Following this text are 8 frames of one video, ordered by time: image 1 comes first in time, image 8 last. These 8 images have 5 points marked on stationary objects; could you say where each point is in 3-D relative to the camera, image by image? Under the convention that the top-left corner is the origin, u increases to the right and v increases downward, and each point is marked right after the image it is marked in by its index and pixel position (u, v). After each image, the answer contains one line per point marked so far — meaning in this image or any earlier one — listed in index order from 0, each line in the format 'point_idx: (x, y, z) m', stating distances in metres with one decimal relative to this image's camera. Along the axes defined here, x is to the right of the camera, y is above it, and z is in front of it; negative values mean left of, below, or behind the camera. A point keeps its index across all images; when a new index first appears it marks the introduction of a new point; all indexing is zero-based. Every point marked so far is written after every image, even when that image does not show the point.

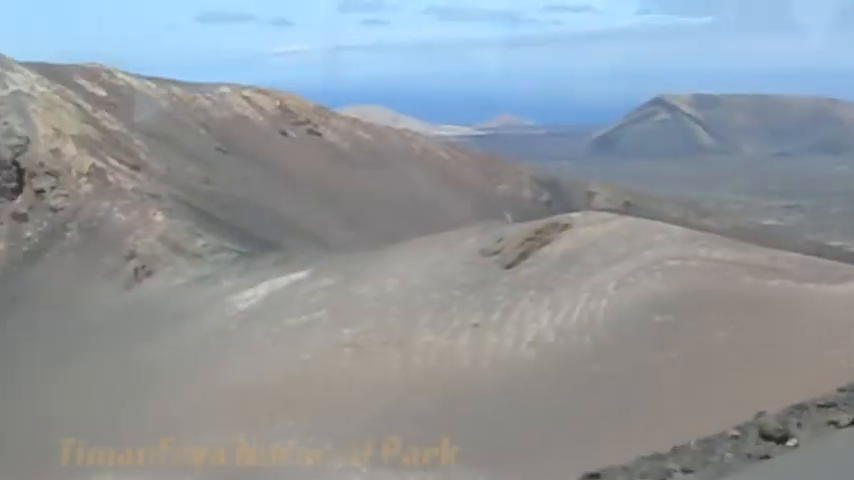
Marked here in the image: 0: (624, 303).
0: (+1.1, -0.4, +12.3) m
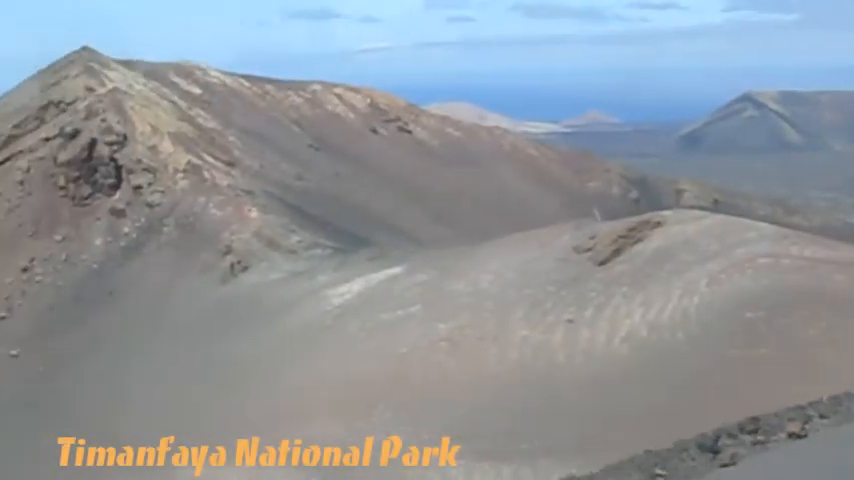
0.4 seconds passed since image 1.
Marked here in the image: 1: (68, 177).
0: (+1.6, -0.3, +12.4) m
1: (-3.1, +0.5, +19.0) m
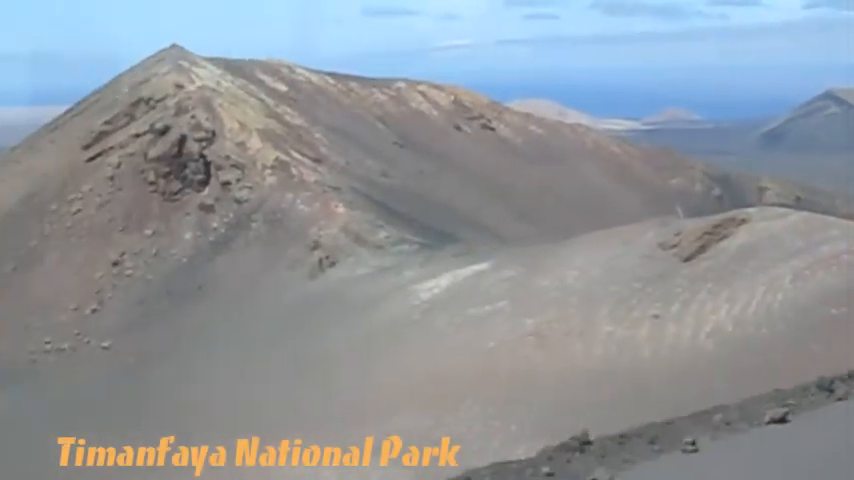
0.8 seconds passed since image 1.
0: (+2.1, -0.3, +12.5) m
1: (-2.4, +0.6, +19.2) m
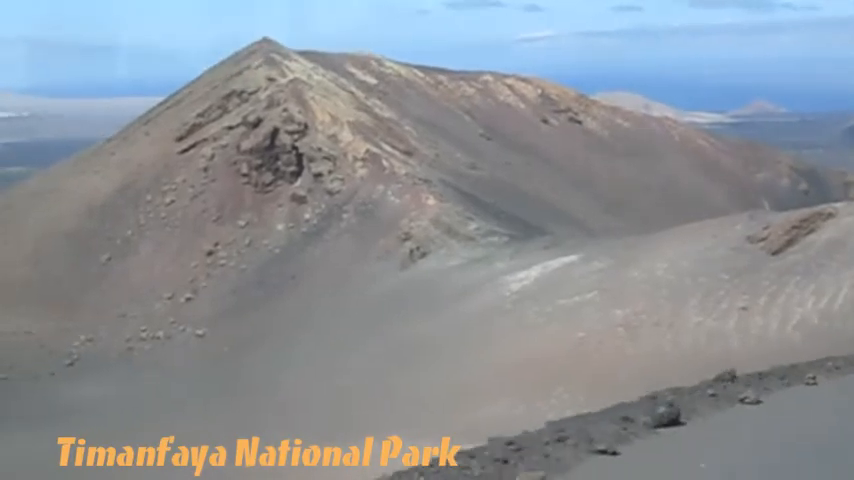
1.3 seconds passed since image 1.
0: (+2.7, -0.3, +12.7) m
1: (-1.6, +0.7, +19.5) m
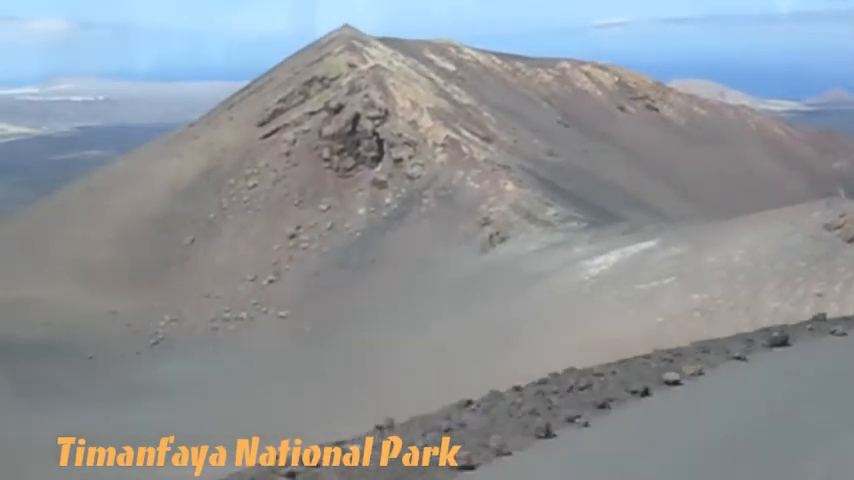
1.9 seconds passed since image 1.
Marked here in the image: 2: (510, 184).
0: (+3.1, -0.2, +12.8) m
1: (-0.9, +0.8, +19.8) m
2: (+0.7, +0.5, +18.4) m
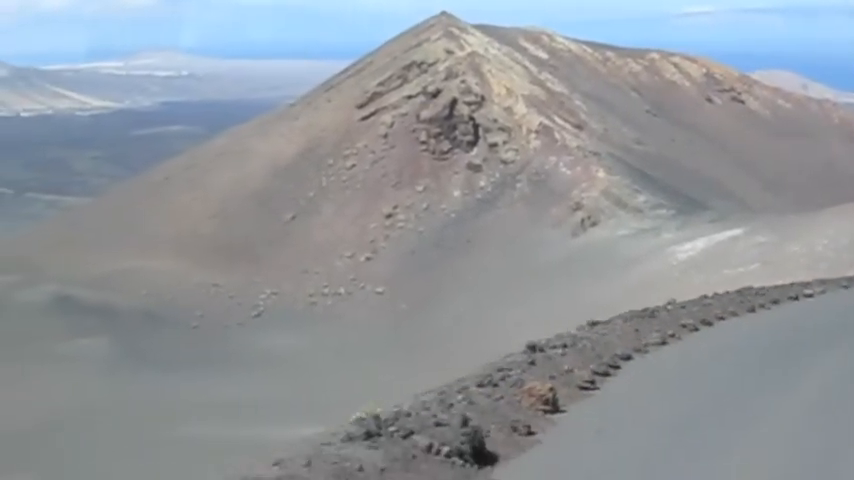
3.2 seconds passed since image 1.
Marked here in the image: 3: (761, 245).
0: (+3.7, -0.2, +13.3) m
1: (0.0, +1.0, +20.4) m
2: (+1.5, +0.6, +19.0) m
3: (+2.4, 0.0, +15.5) m
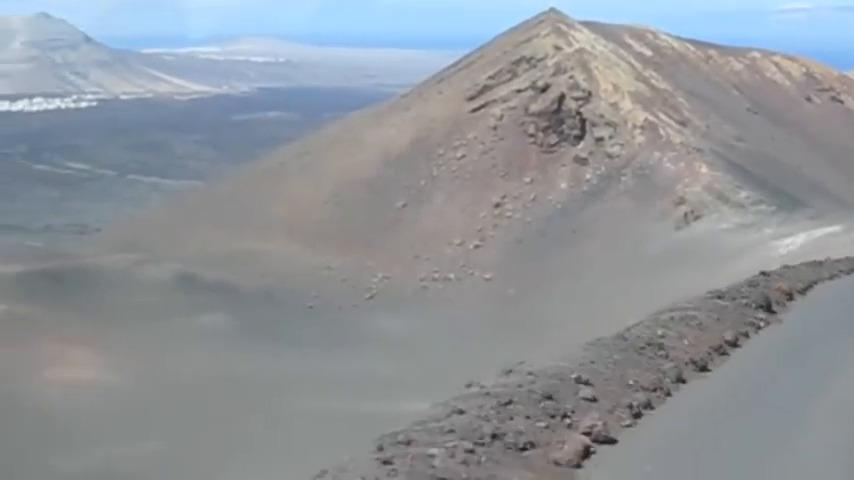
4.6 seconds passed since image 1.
0: (+4.4, -0.2, +13.8) m
1: (+1.0, +1.1, +21.0) m
2: (+2.4, +0.7, +19.5) m
3: (+3.2, 0.0, +16.0) m
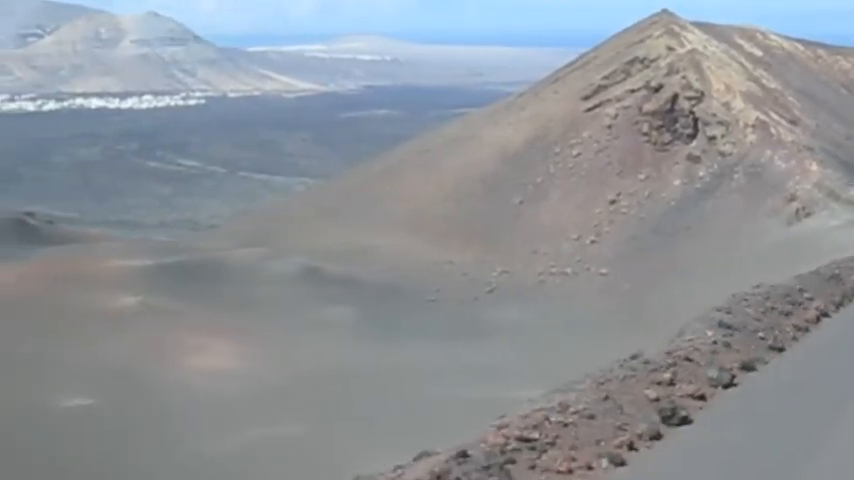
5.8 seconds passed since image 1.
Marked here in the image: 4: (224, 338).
0: (+5.2, -0.2, +14.1) m
1: (+2.2, +1.1, +21.6) m
2: (+3.5, +0.7, +20.0) m
3: (+4.1, 0.0, +16.4) m
4: (-1.5, -0.7, +15.9) m
